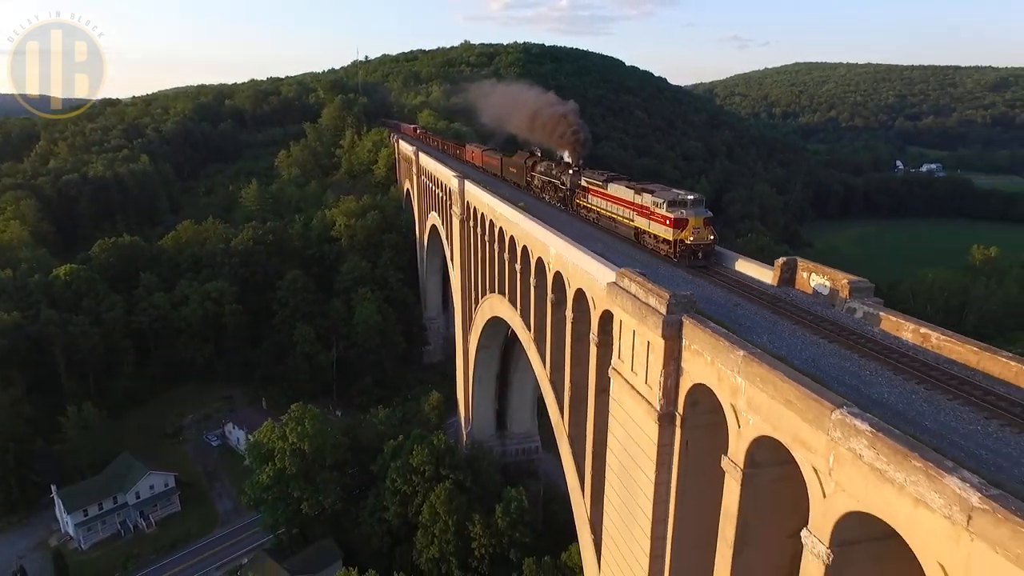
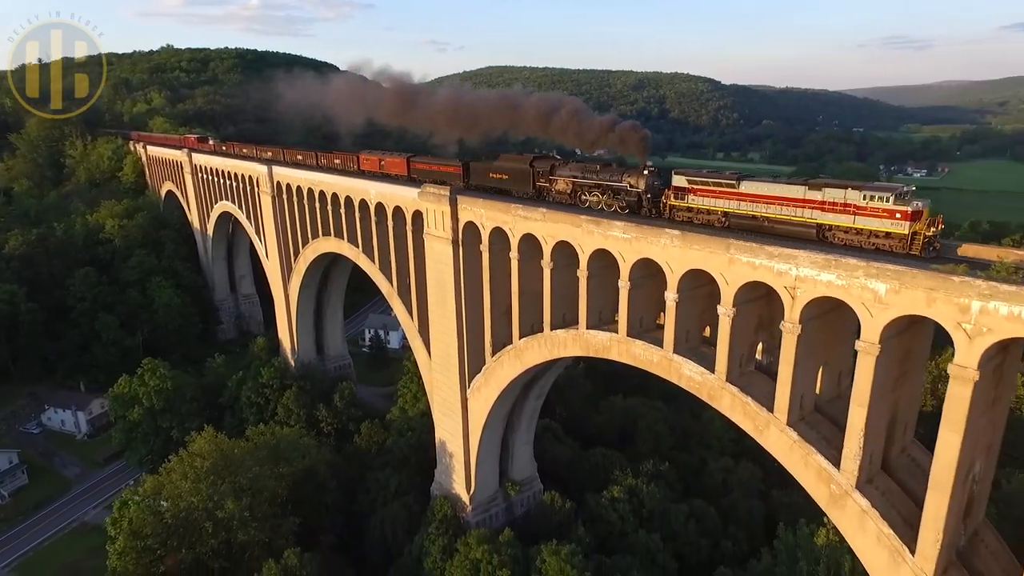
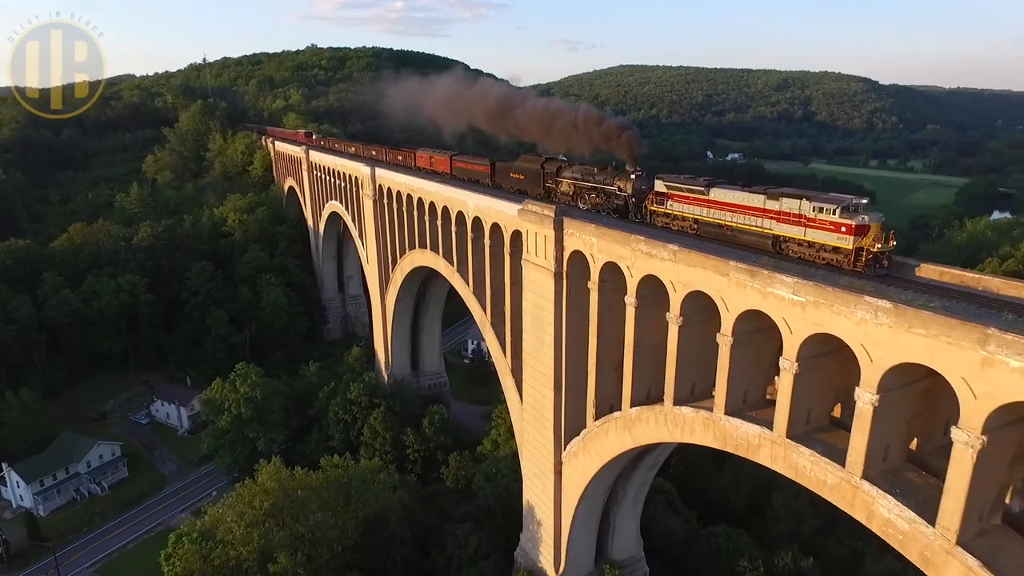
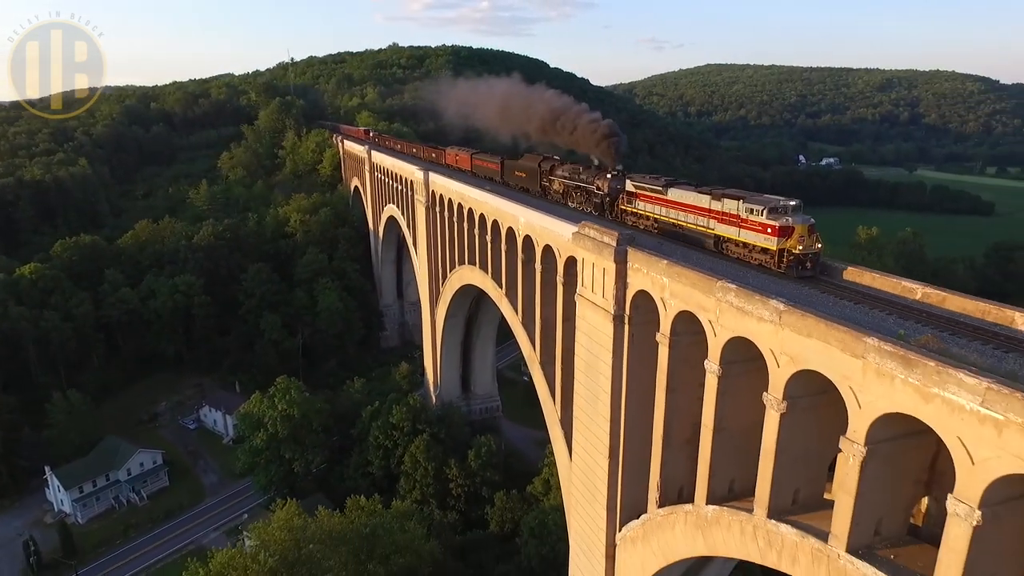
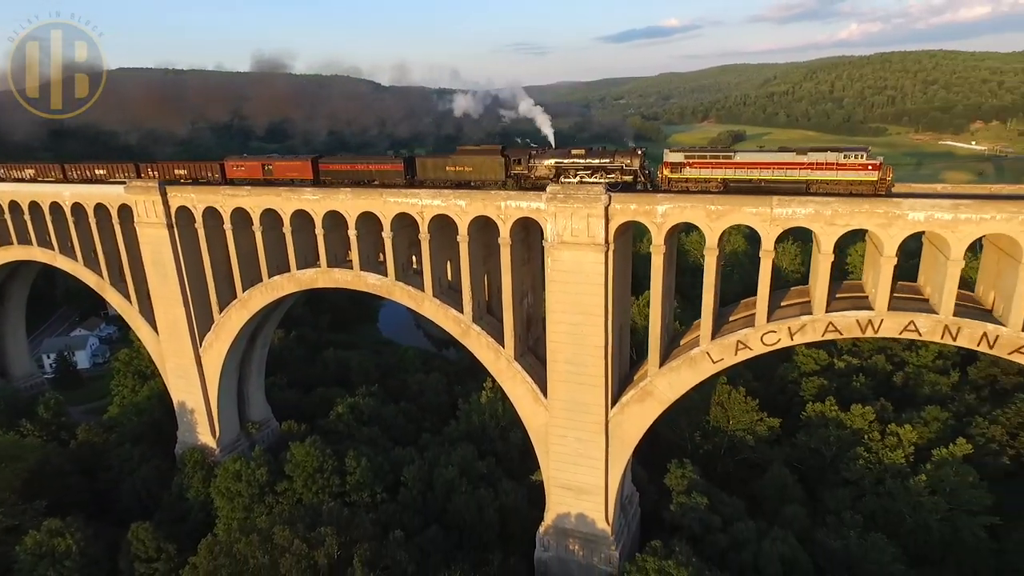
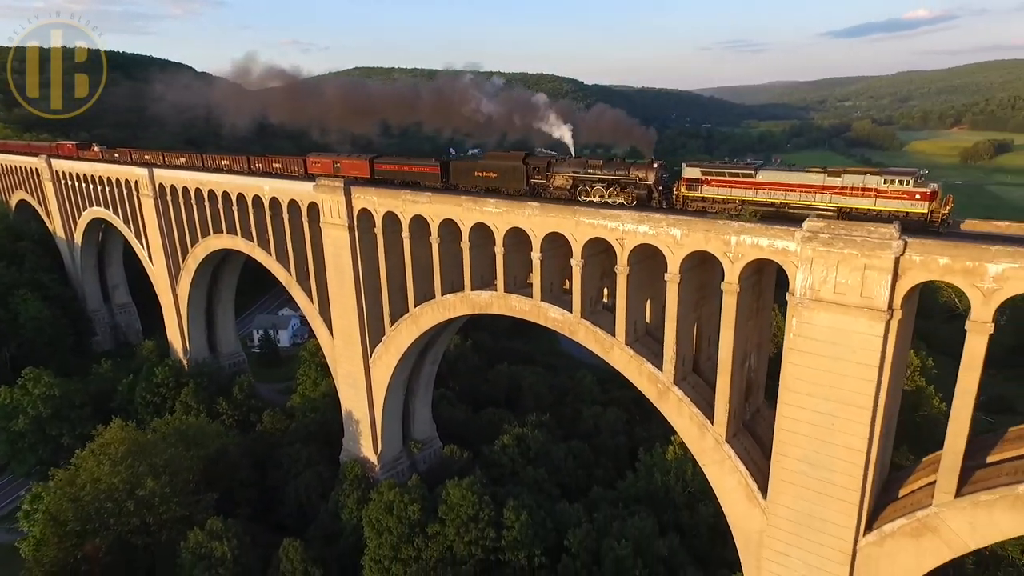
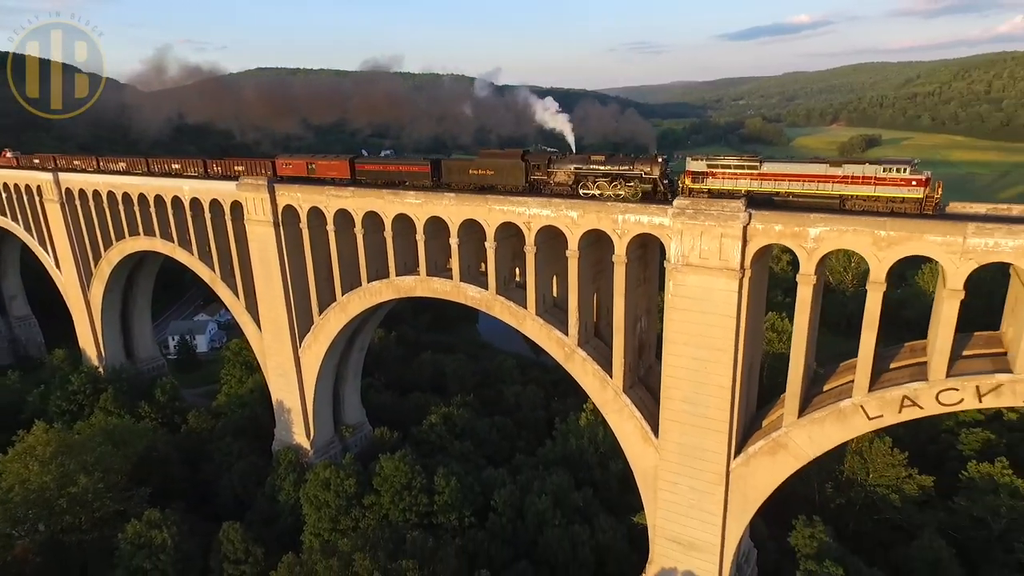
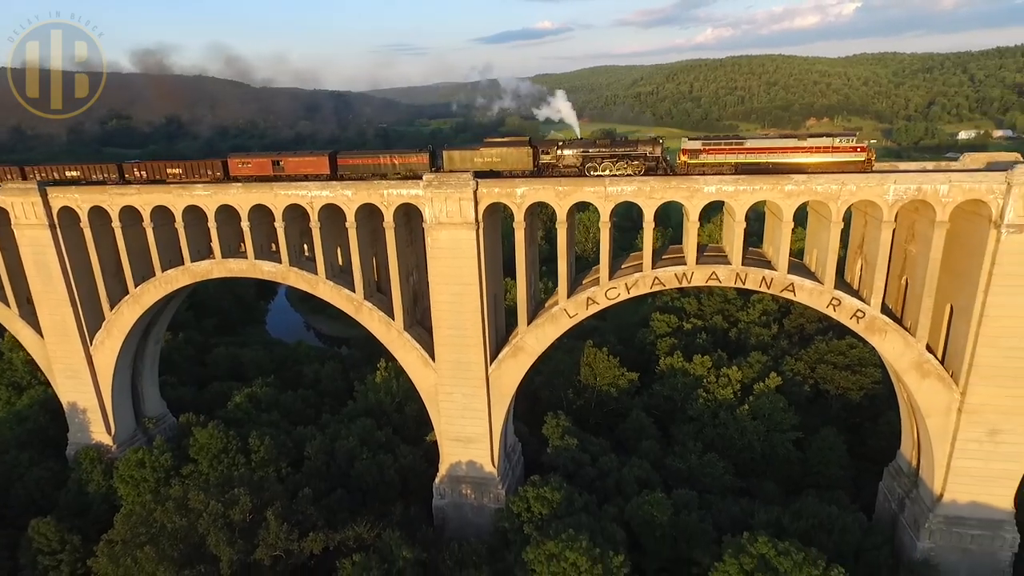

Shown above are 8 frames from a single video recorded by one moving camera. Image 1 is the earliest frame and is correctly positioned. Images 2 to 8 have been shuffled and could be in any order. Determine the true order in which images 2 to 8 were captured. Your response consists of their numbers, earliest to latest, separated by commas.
4, 3, 2, 6, 7, 5, 8
